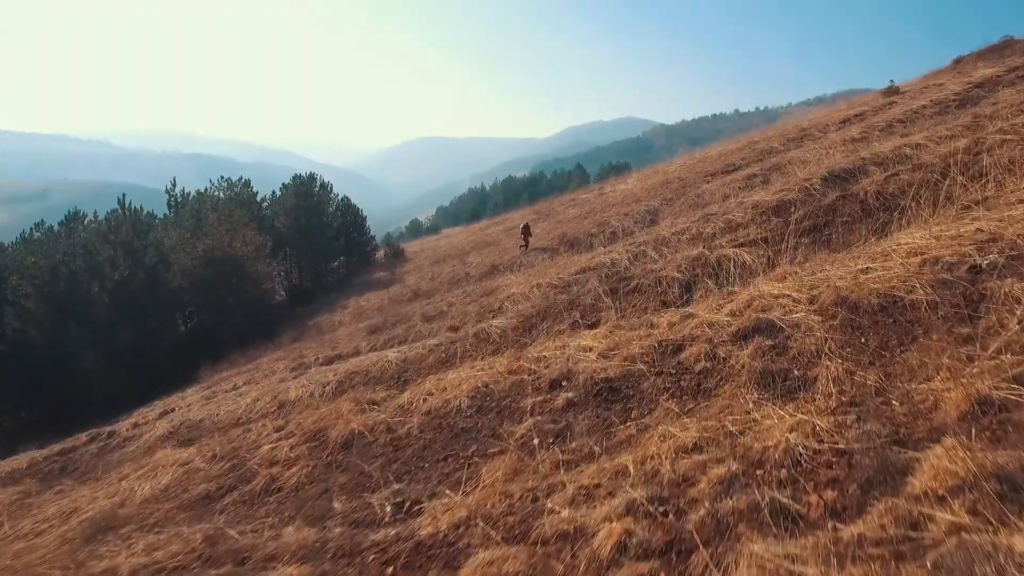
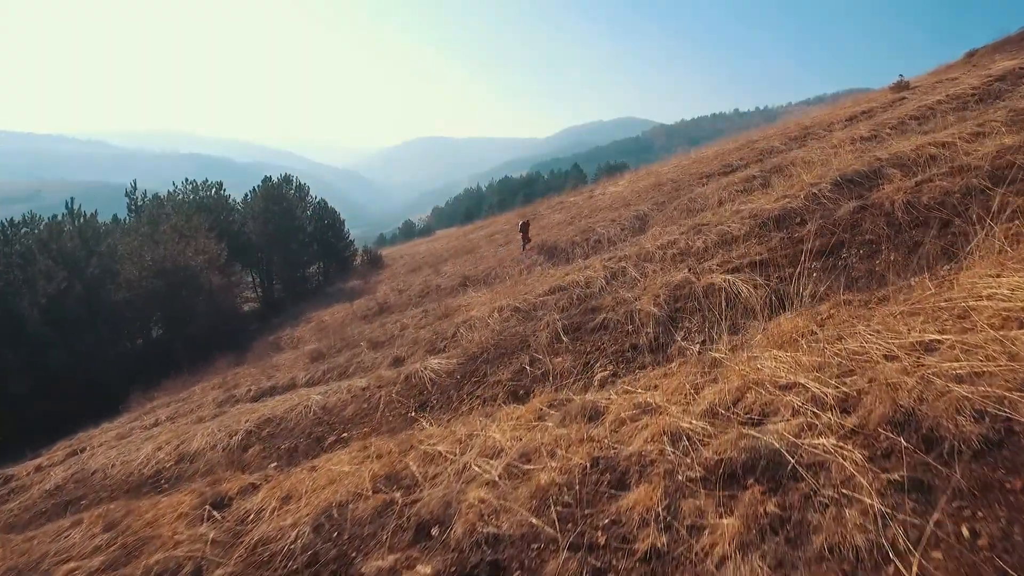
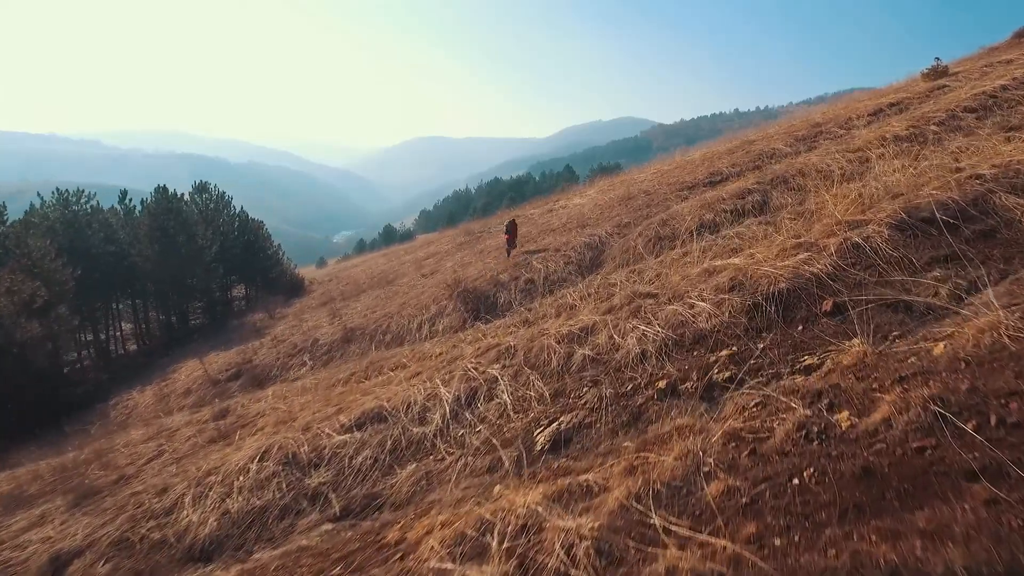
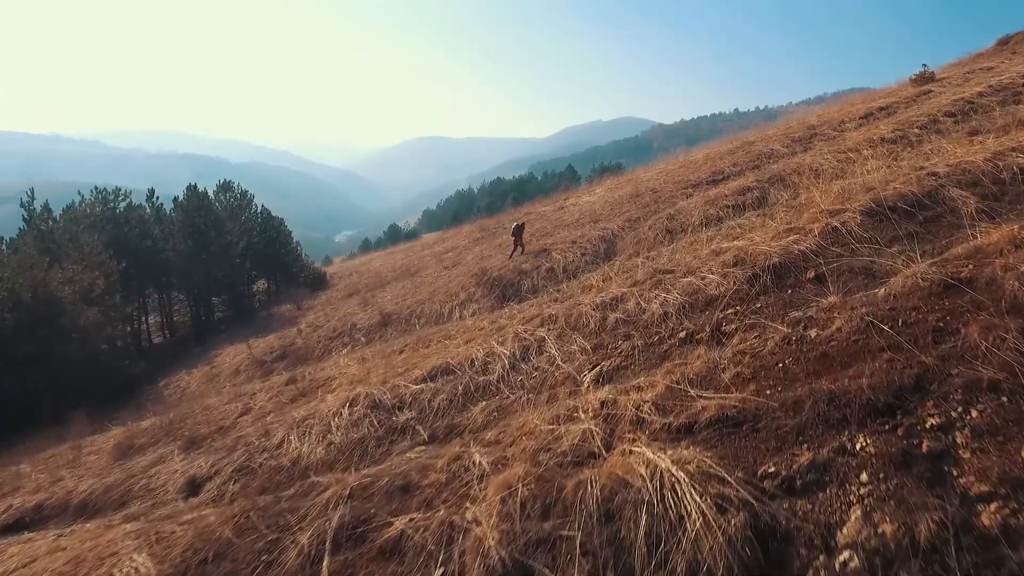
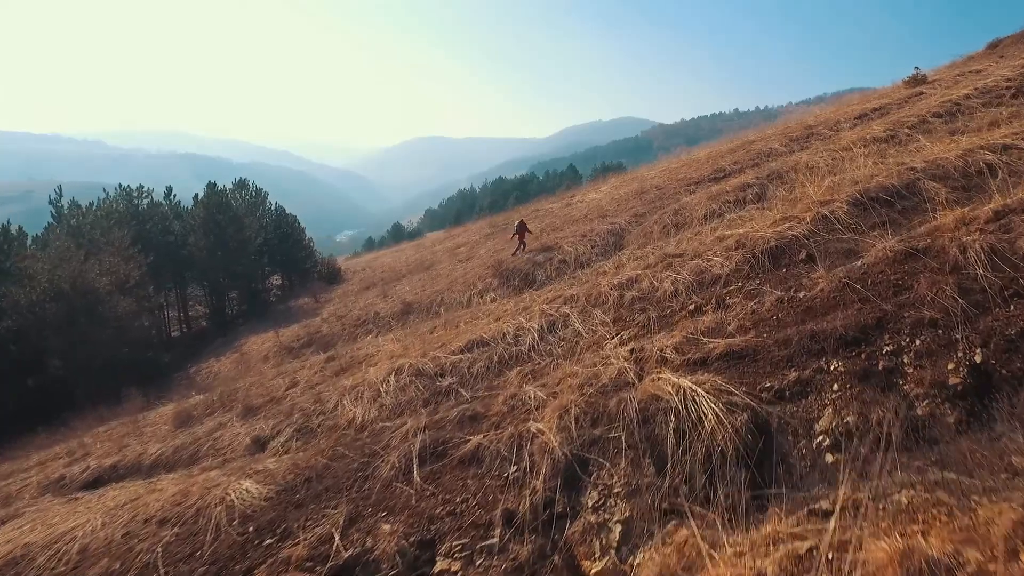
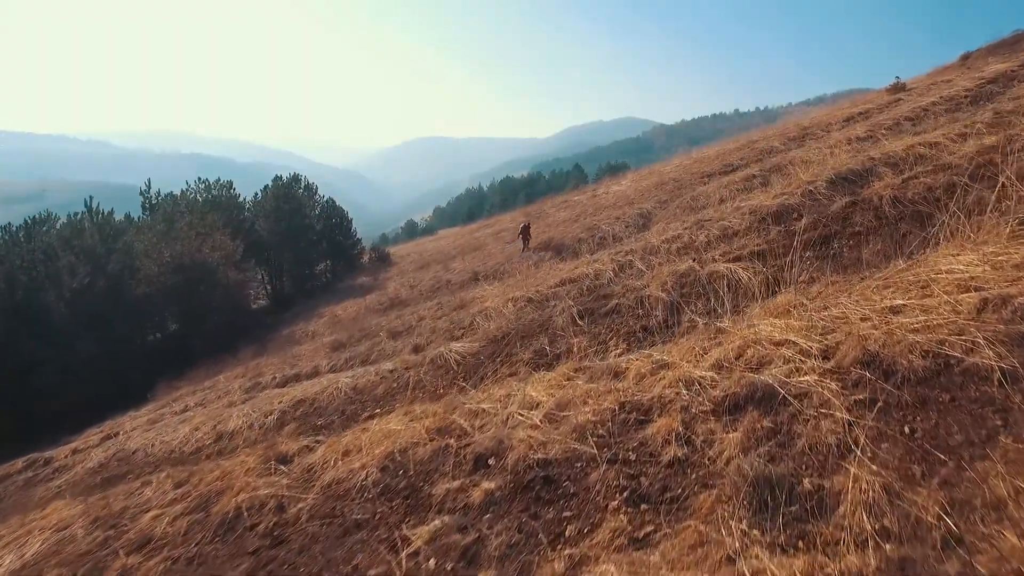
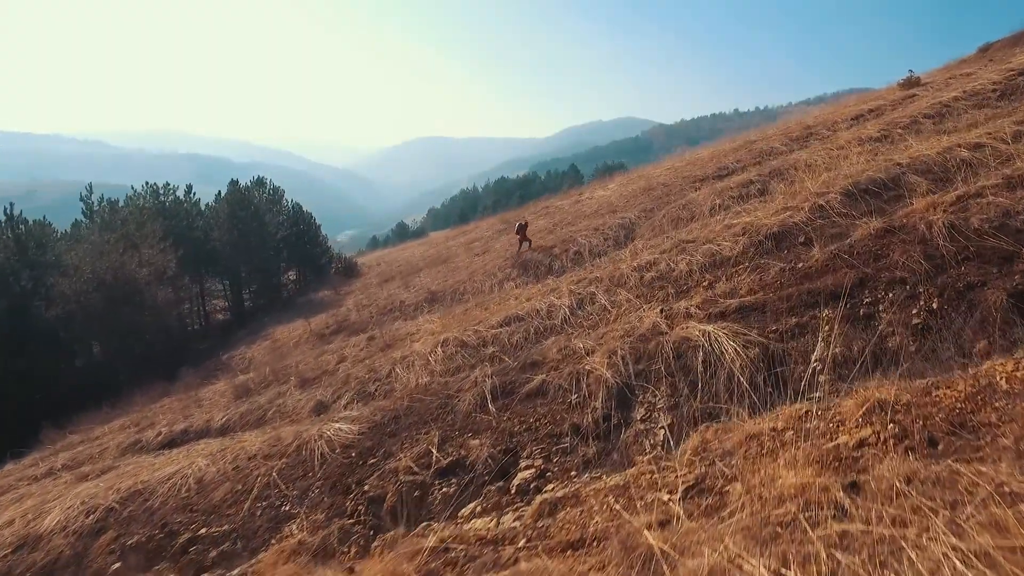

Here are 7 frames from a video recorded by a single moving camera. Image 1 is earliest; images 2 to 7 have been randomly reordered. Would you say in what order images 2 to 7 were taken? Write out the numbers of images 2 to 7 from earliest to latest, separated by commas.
6, 2, 7, 5, 4, 3
